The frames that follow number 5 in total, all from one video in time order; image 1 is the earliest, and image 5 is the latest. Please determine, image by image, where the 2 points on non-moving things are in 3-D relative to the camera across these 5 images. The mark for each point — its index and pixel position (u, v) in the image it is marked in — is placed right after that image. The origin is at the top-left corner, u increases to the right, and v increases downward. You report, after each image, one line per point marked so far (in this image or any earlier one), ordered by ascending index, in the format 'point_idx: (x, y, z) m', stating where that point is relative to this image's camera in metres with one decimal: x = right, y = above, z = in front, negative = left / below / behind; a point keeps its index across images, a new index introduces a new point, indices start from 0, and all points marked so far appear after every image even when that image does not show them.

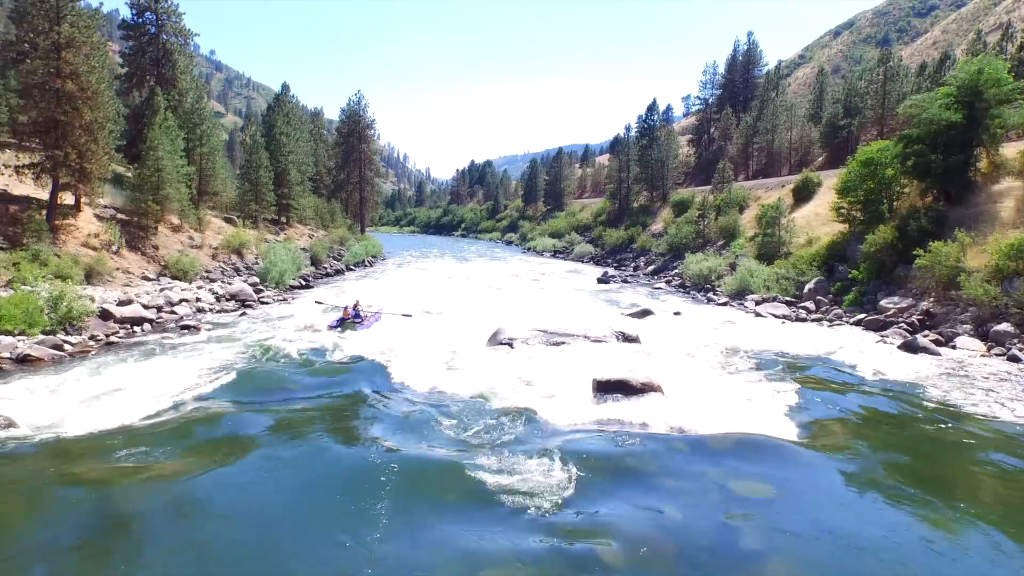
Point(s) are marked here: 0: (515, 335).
0: (+0.1, -1.1, +15.8) m
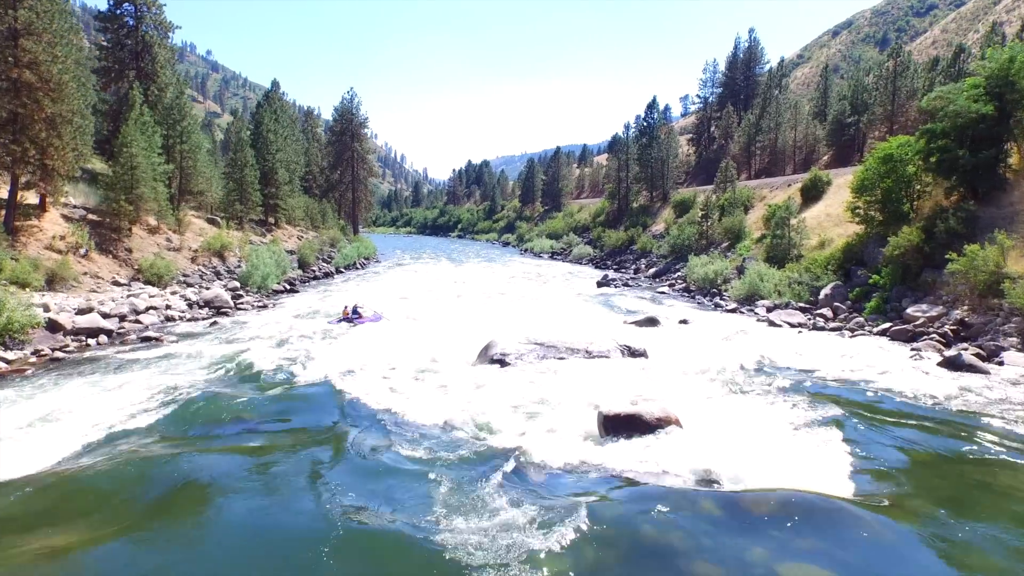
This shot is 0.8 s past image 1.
0: (-0.1, -1.3, +14.2) m
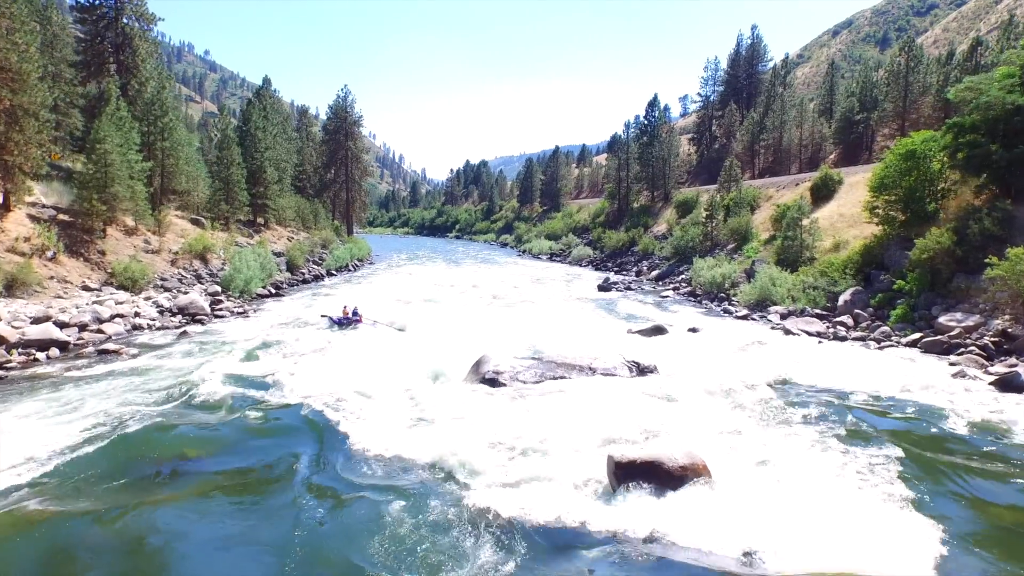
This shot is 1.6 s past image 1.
0: (-0.2, -1.5, +12.6) m
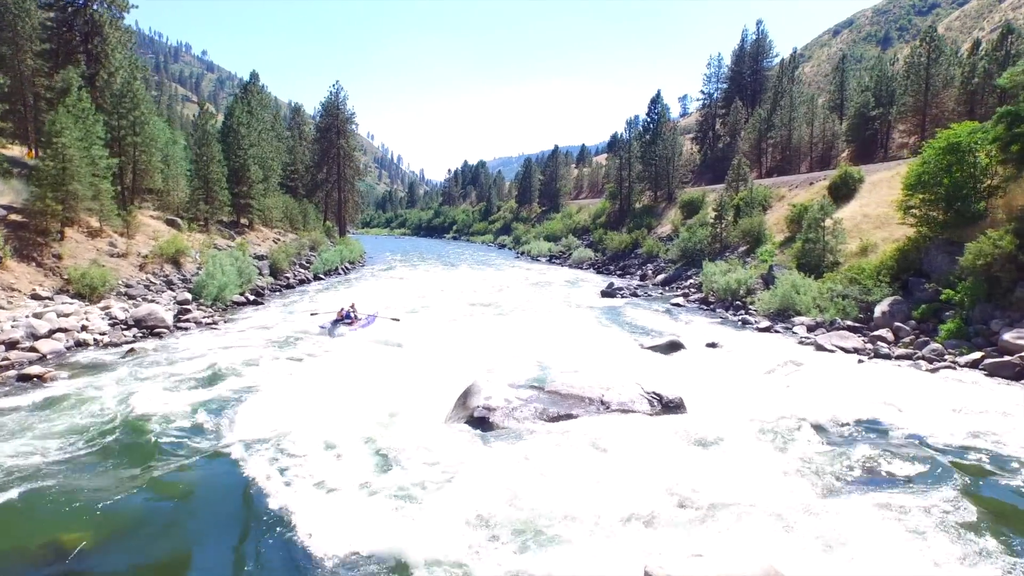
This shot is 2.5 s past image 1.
0: (-0.3, -1.7, +10.3) m
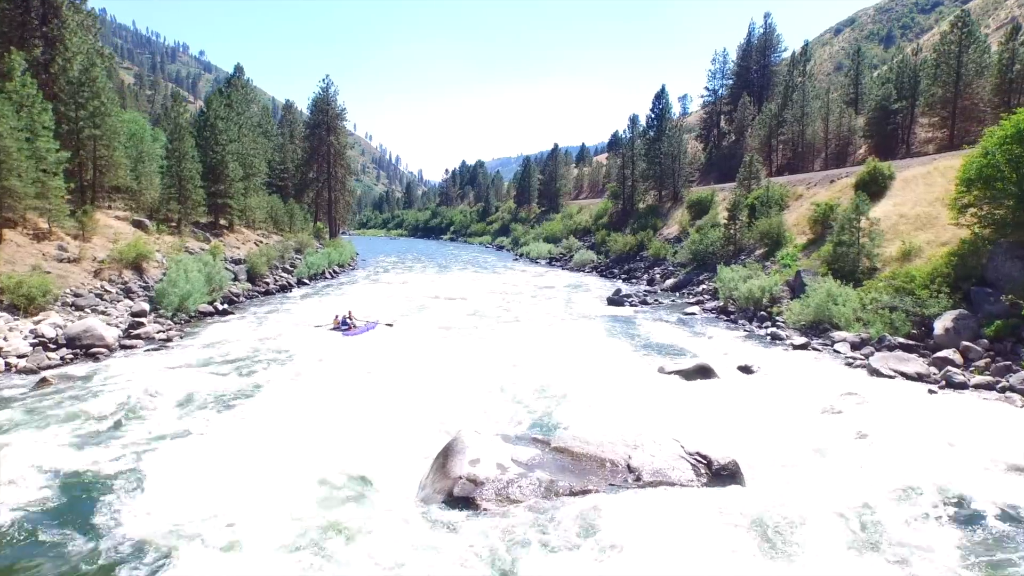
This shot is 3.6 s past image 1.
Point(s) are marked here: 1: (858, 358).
0: (-0.3, -2.0, +7.6) m
1: (+8.1, -1.6, +15.6) m
